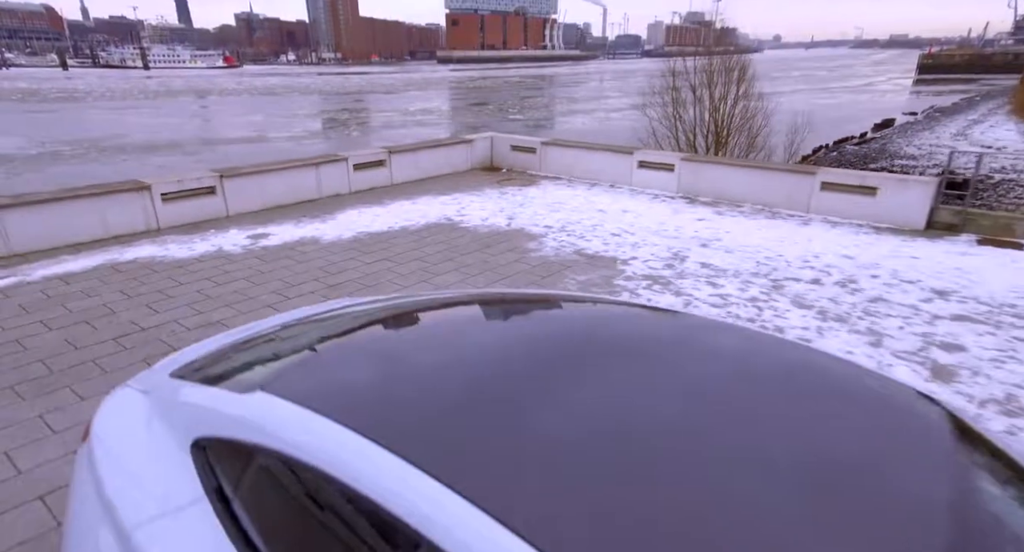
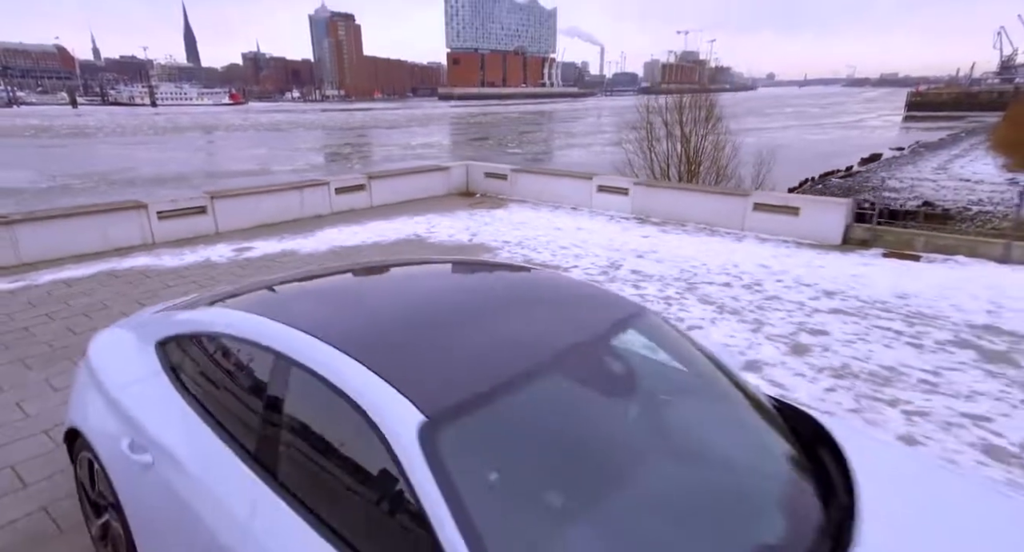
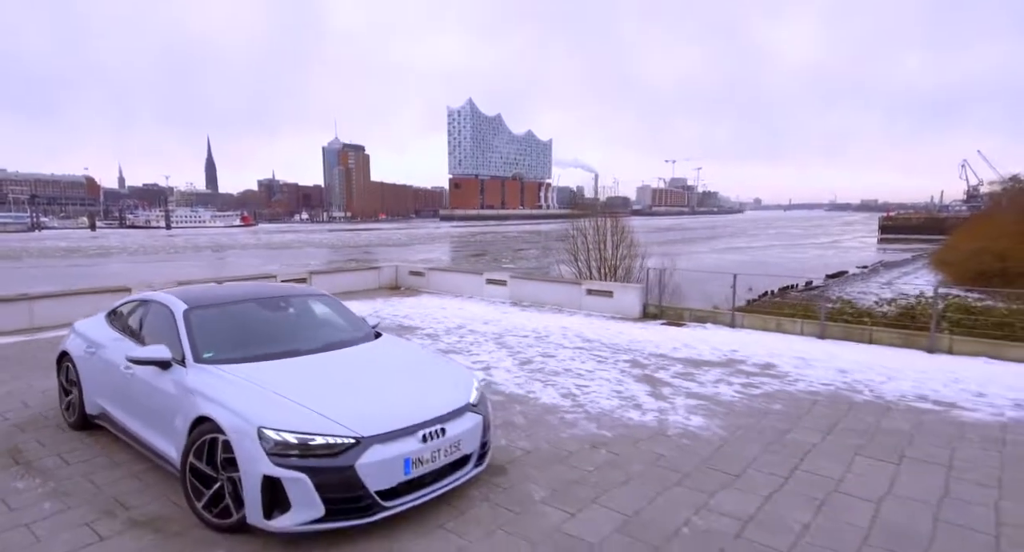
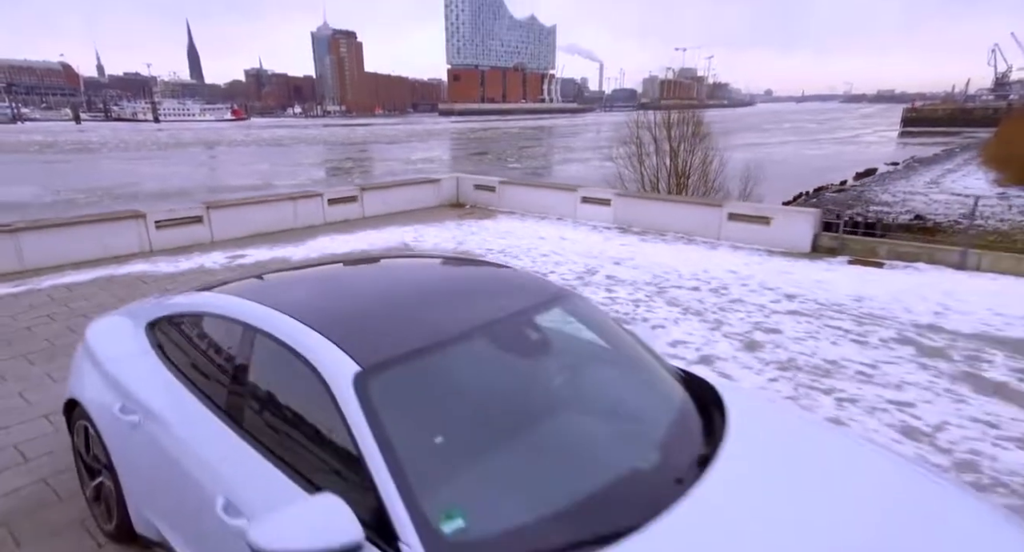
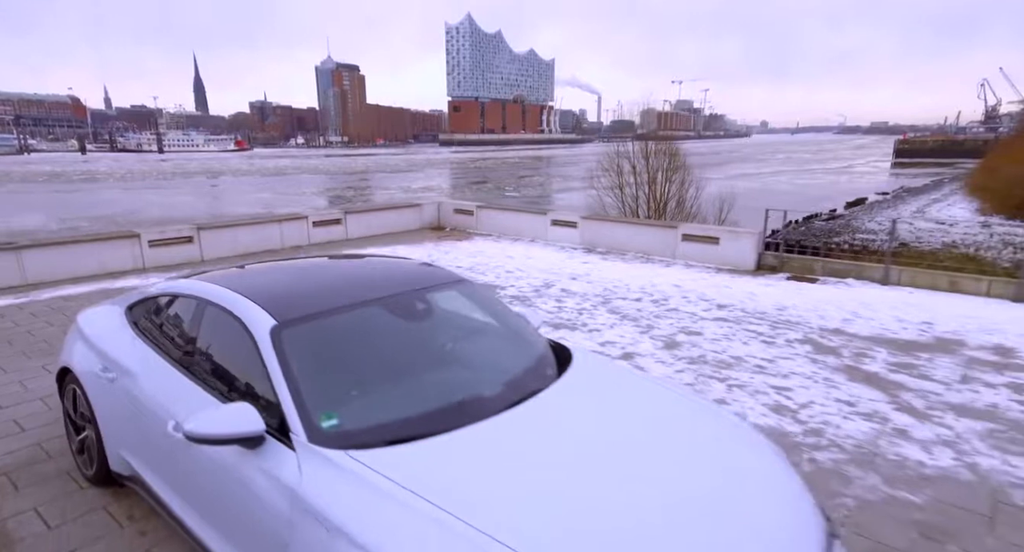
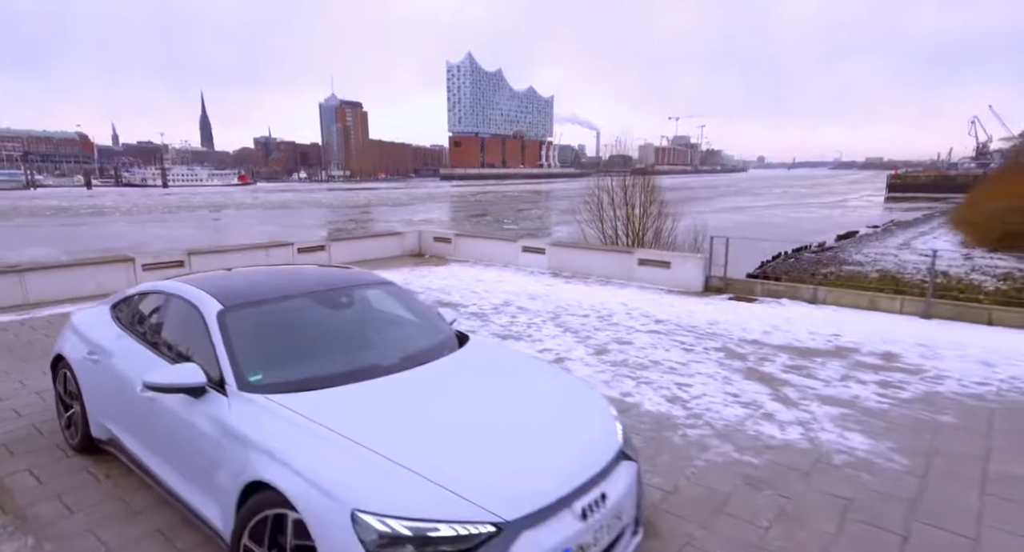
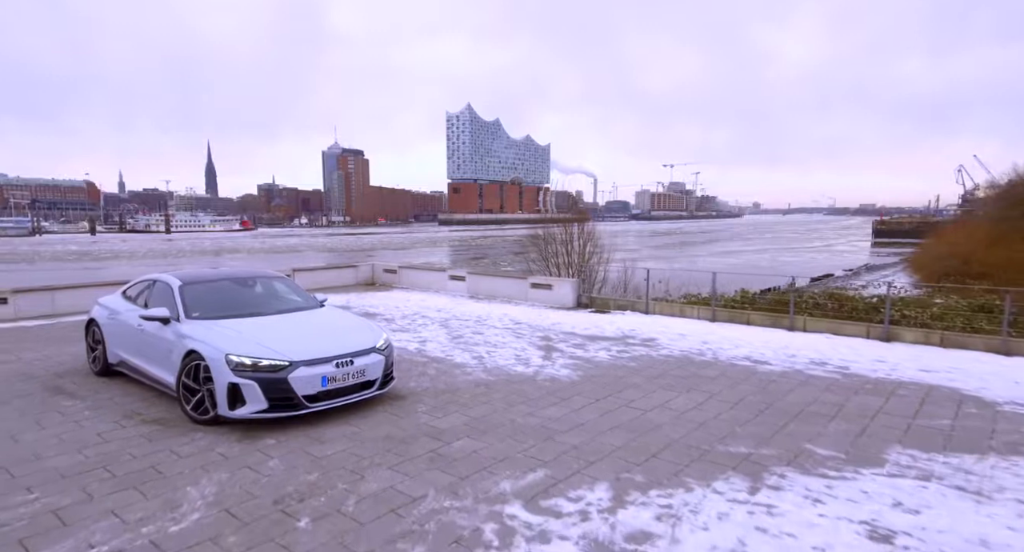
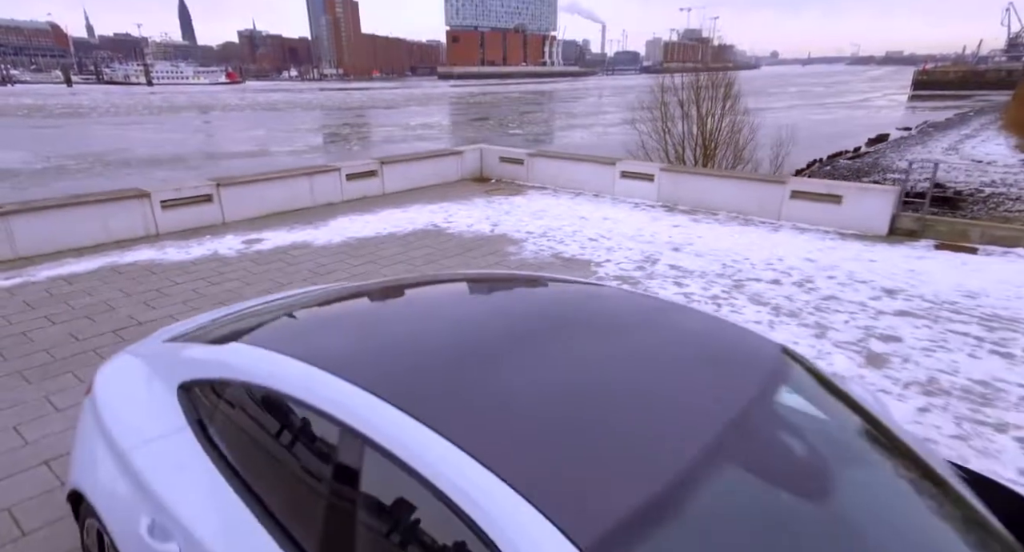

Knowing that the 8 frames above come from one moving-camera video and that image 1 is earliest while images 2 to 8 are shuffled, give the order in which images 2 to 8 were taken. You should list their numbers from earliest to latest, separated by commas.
8, 2, 4, 5, 6, 3, 7
